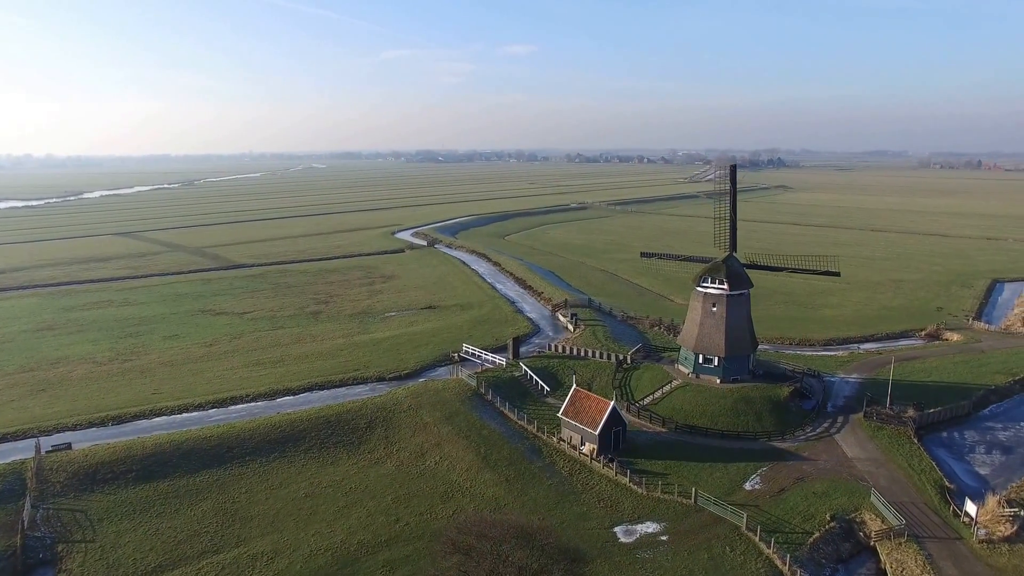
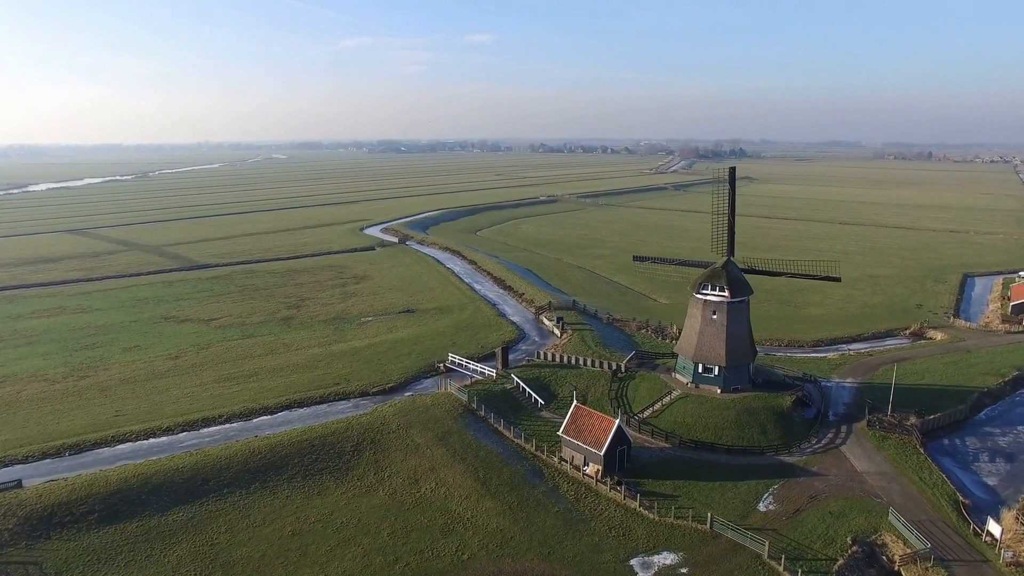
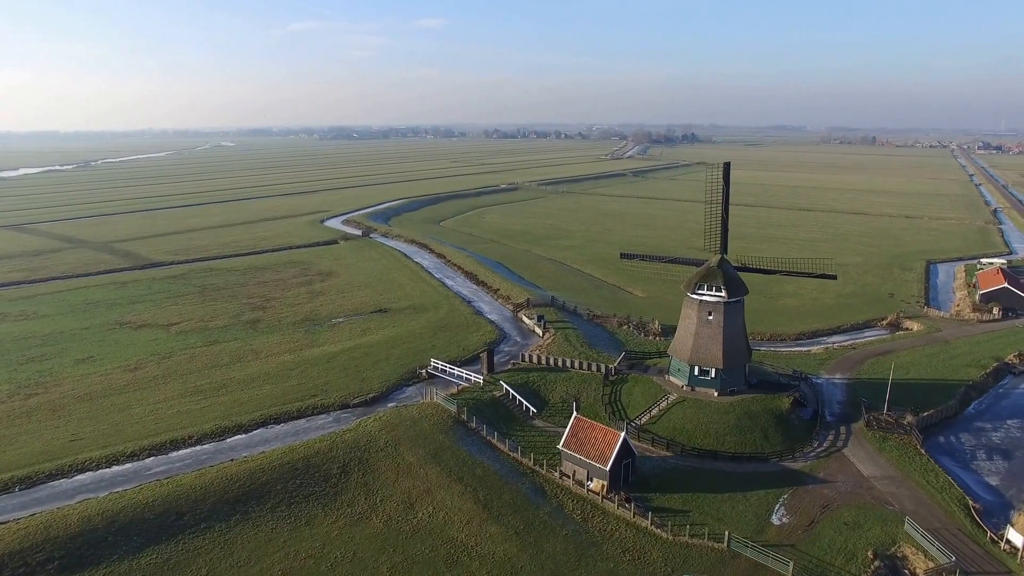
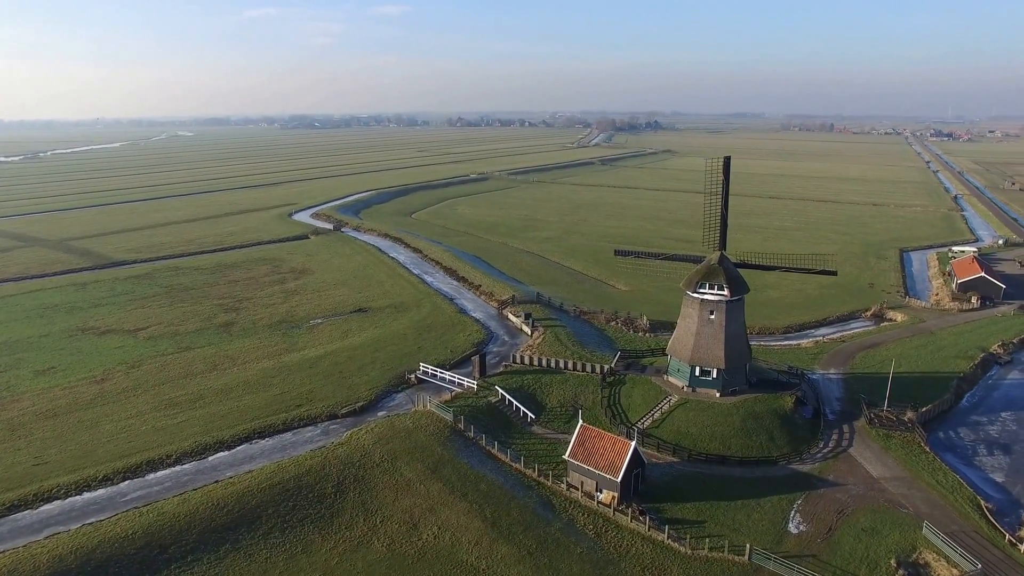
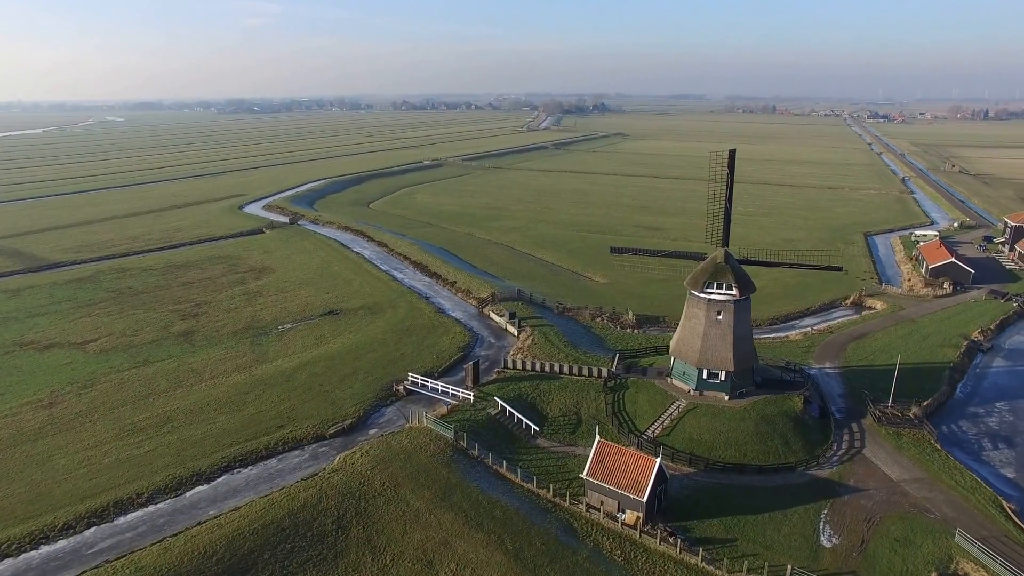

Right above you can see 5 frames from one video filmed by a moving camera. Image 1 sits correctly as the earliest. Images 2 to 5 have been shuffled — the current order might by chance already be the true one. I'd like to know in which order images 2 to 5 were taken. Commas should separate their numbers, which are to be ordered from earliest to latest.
2, 3, 4, 5
